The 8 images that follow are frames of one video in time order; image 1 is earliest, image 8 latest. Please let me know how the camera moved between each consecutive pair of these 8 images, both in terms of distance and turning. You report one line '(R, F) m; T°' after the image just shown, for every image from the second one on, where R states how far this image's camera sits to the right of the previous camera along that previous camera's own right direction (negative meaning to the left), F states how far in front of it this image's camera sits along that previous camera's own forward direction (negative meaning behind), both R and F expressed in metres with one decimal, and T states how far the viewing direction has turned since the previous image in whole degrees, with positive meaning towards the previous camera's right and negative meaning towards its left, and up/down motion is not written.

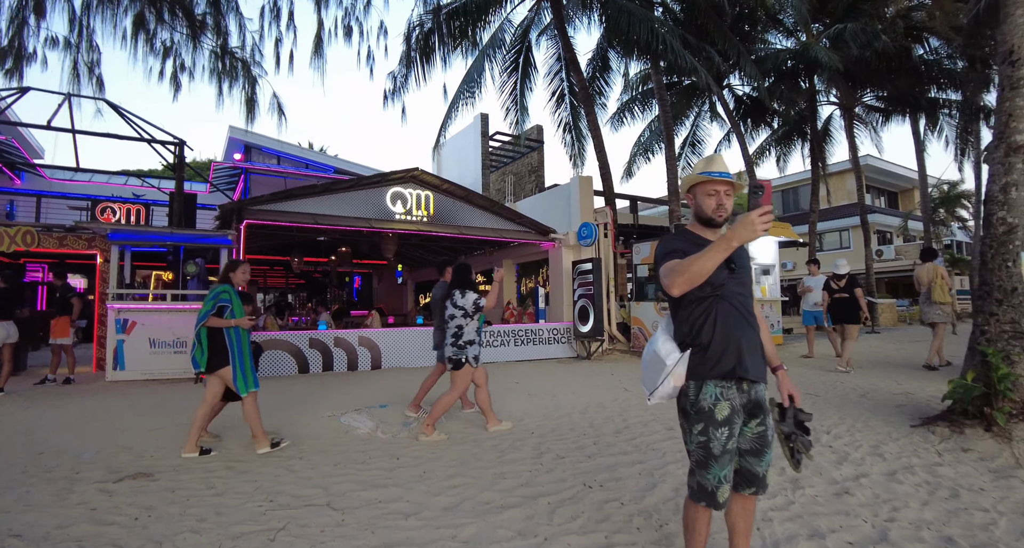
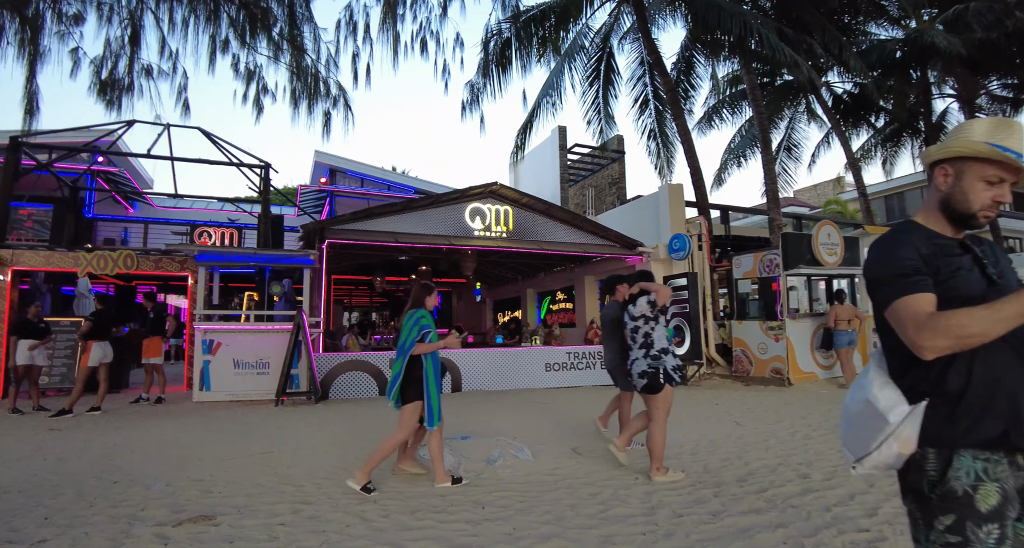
(-0.2, +0.8) m; -9°
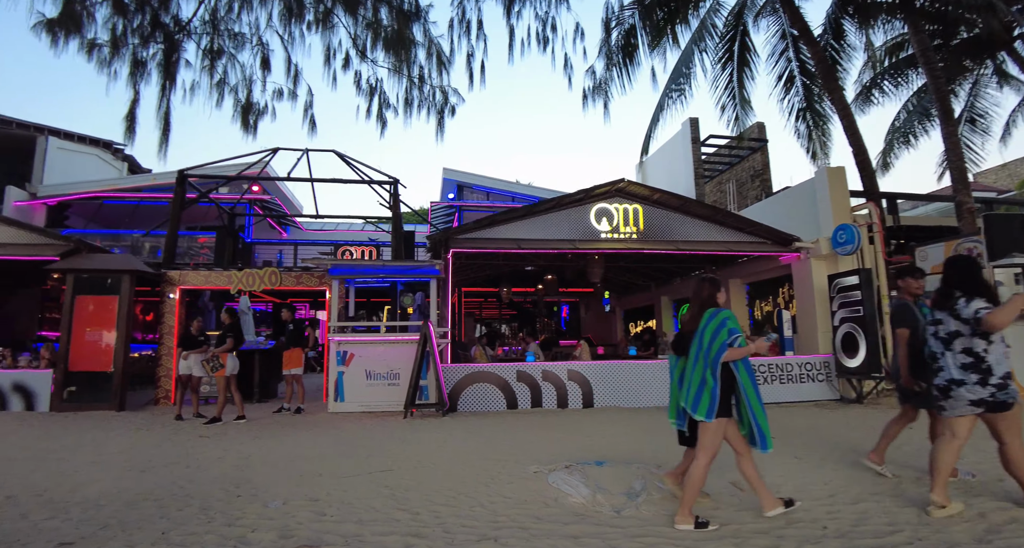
(-0.1, +0.8) m; -14°
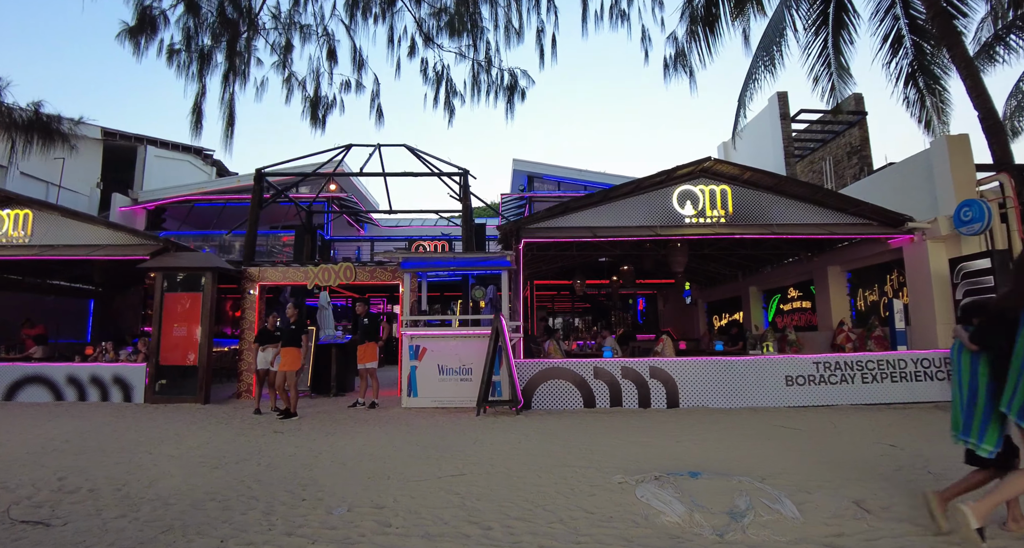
(-0.1, +0.5) m; -8°
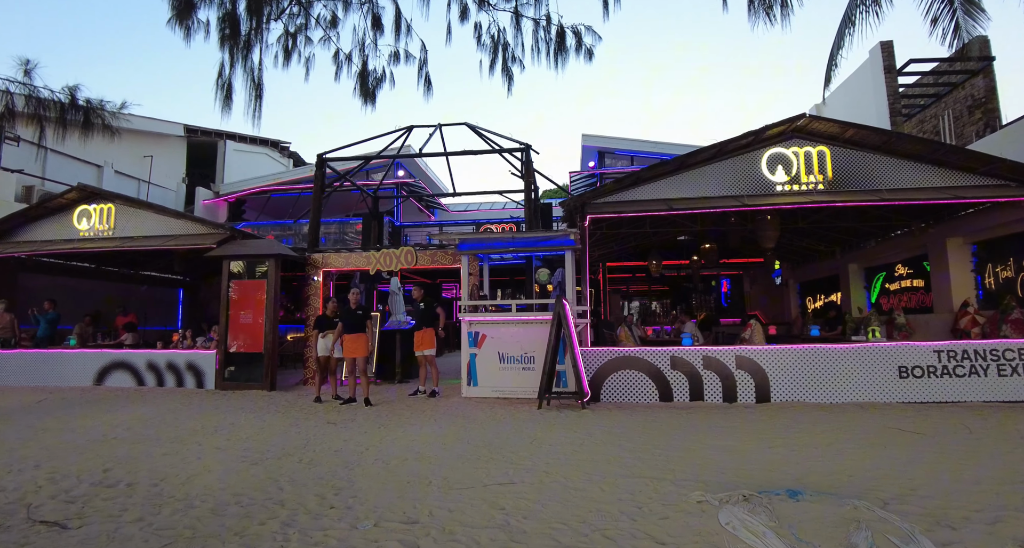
(+0.1, +0.7) m; -8°
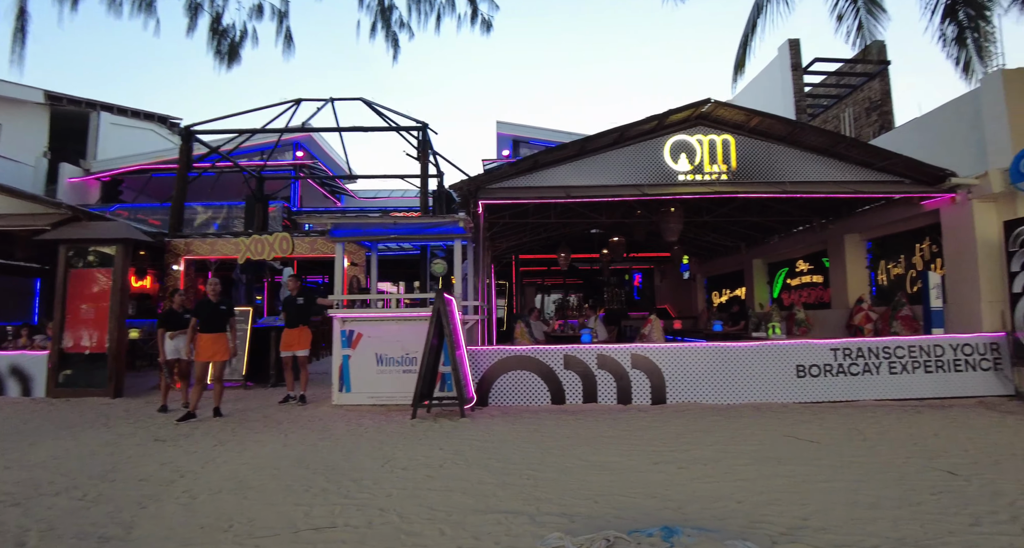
(+0.8, +0.7) m; +7°
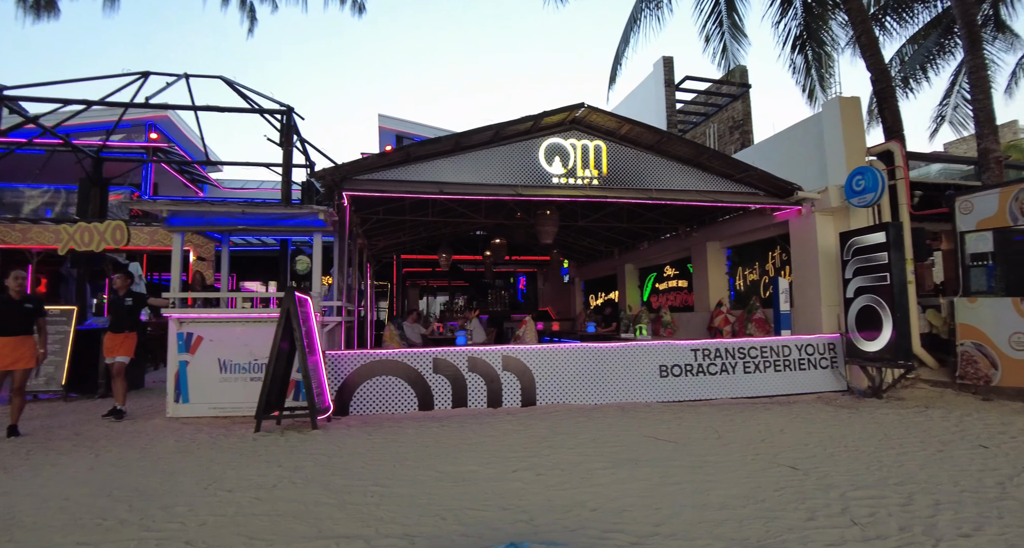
(+0.6, +0.2) m; +10°
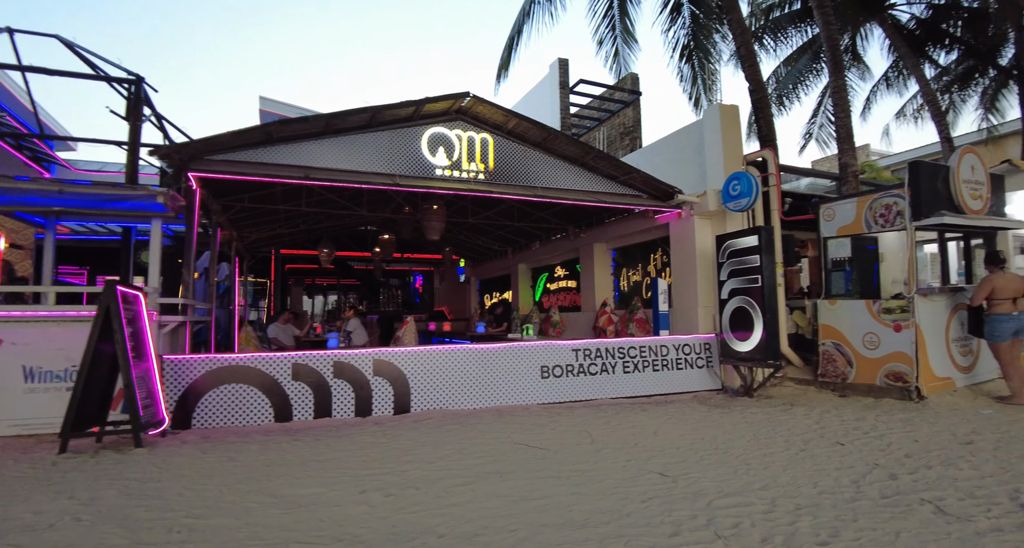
(+0.6, +0.3) m; +9°
